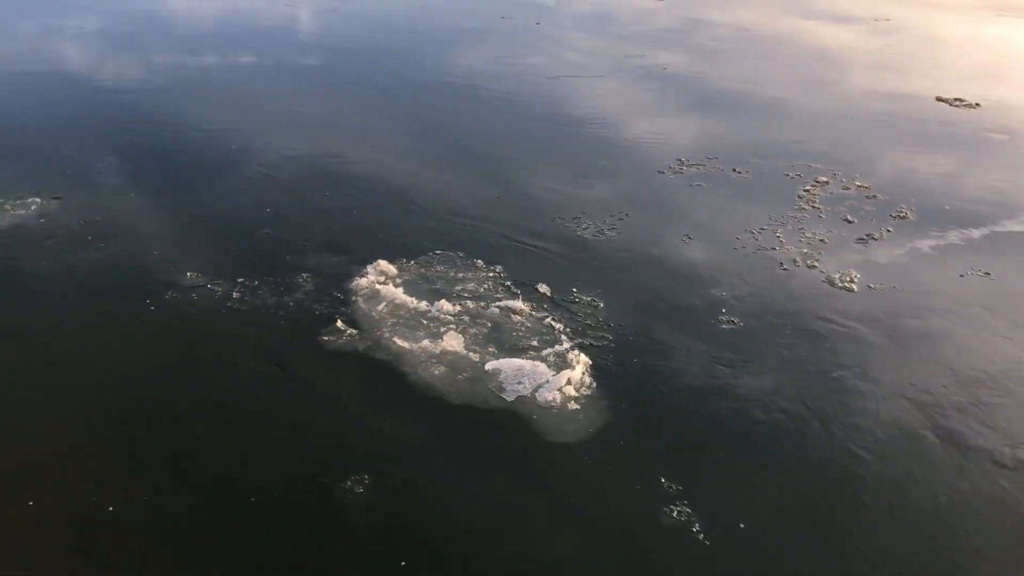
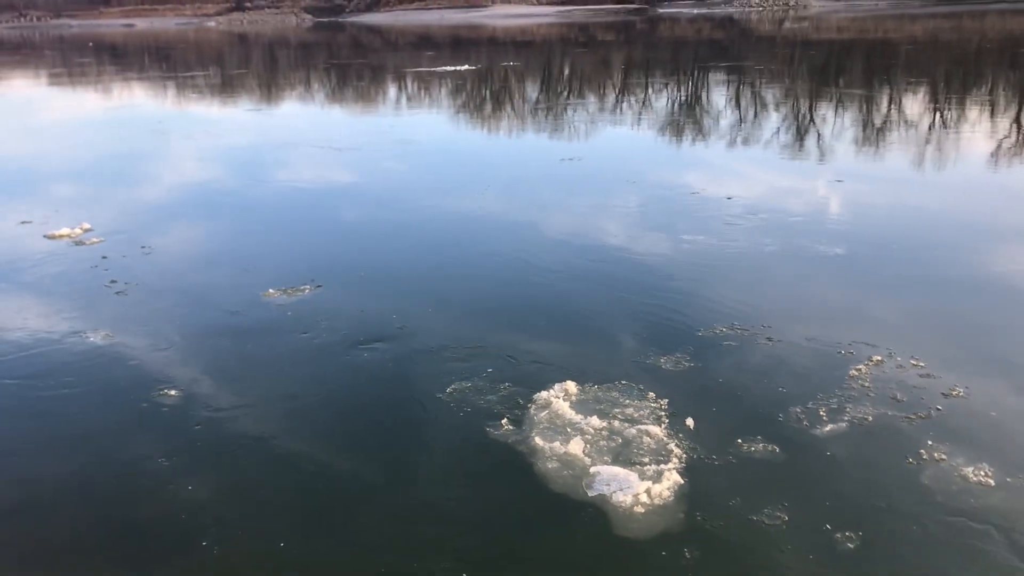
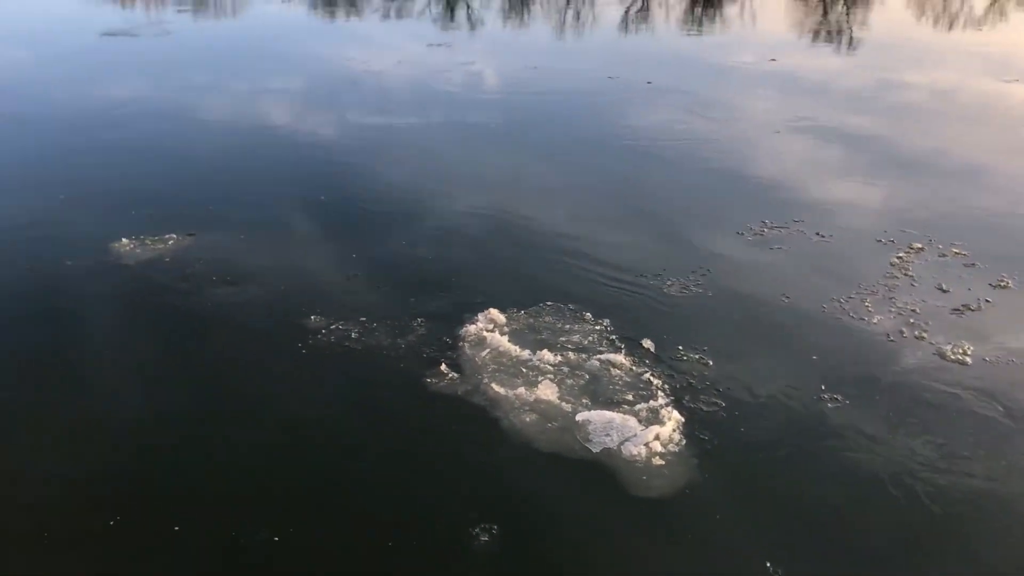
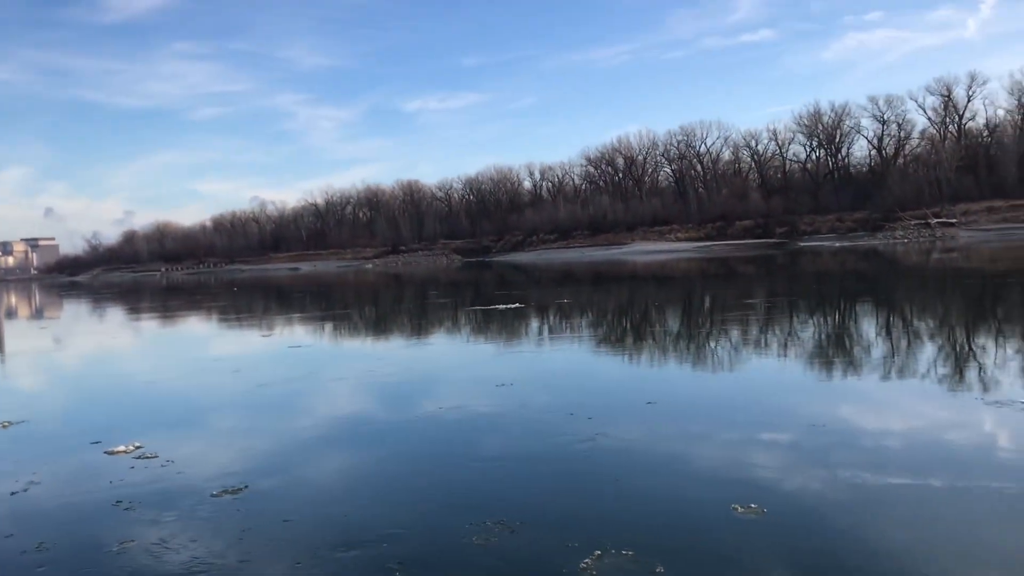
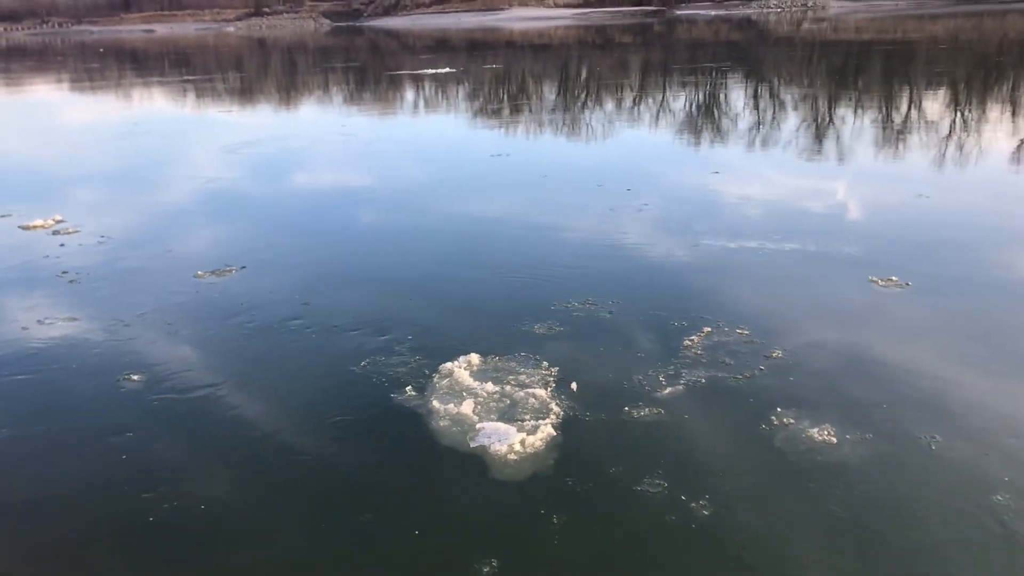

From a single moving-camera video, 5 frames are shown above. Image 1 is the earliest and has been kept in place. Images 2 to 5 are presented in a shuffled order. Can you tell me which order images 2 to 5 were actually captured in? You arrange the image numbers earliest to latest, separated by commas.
3, 2, 5, 4
